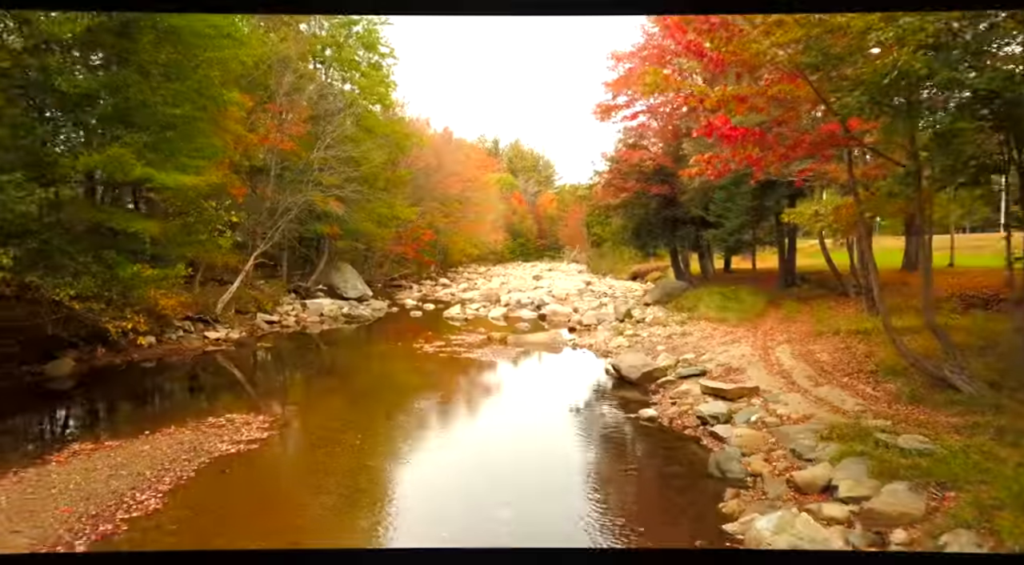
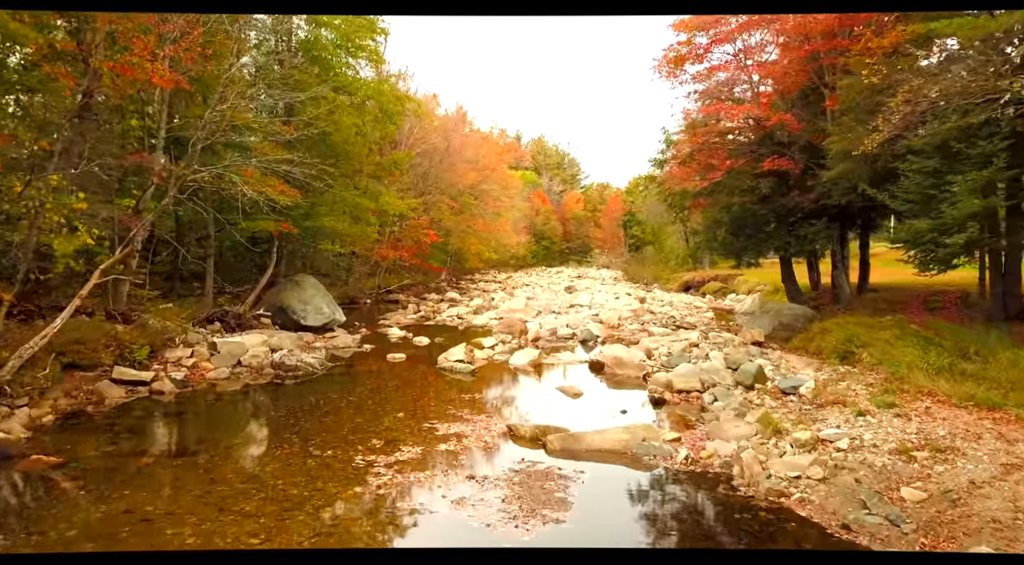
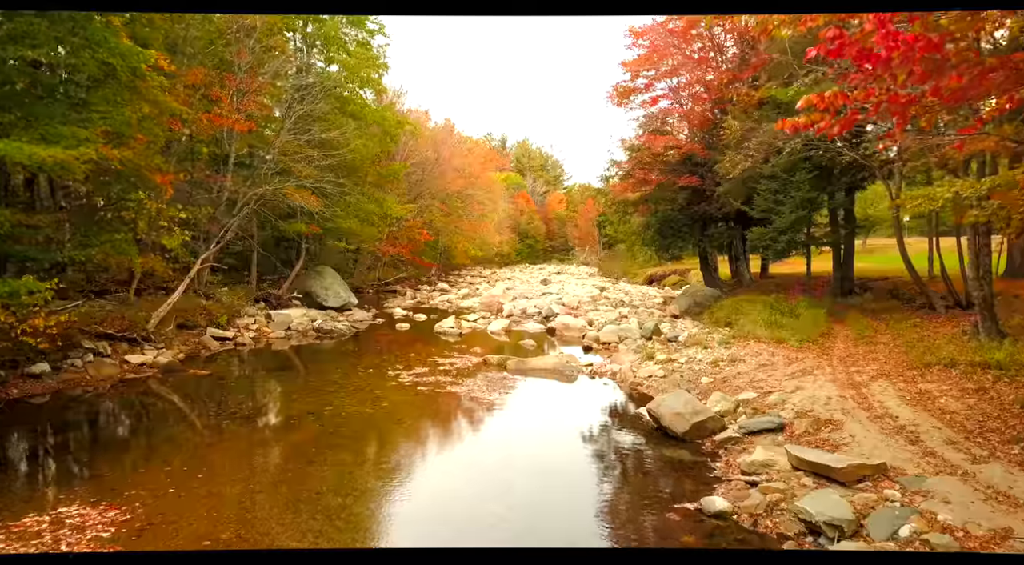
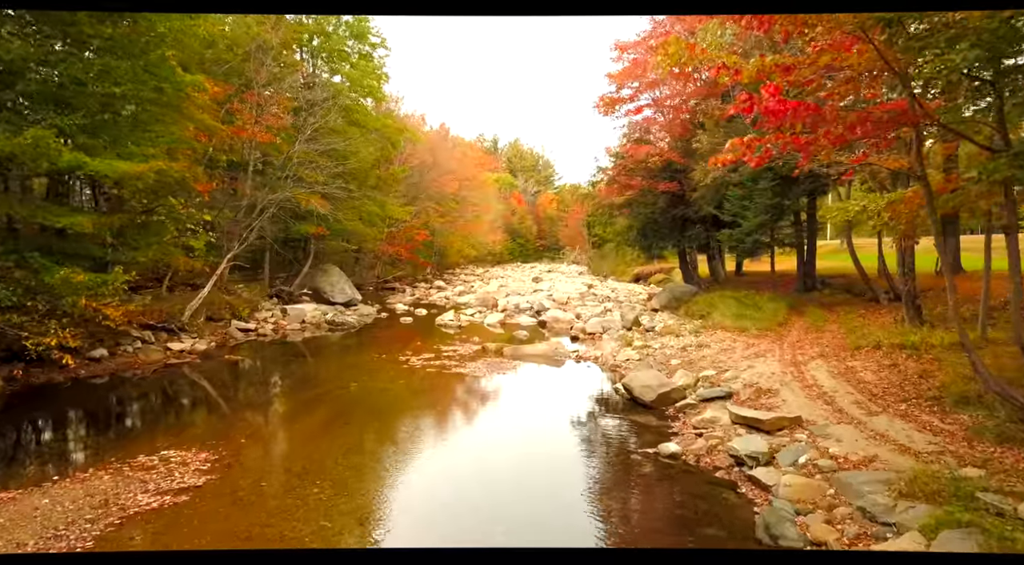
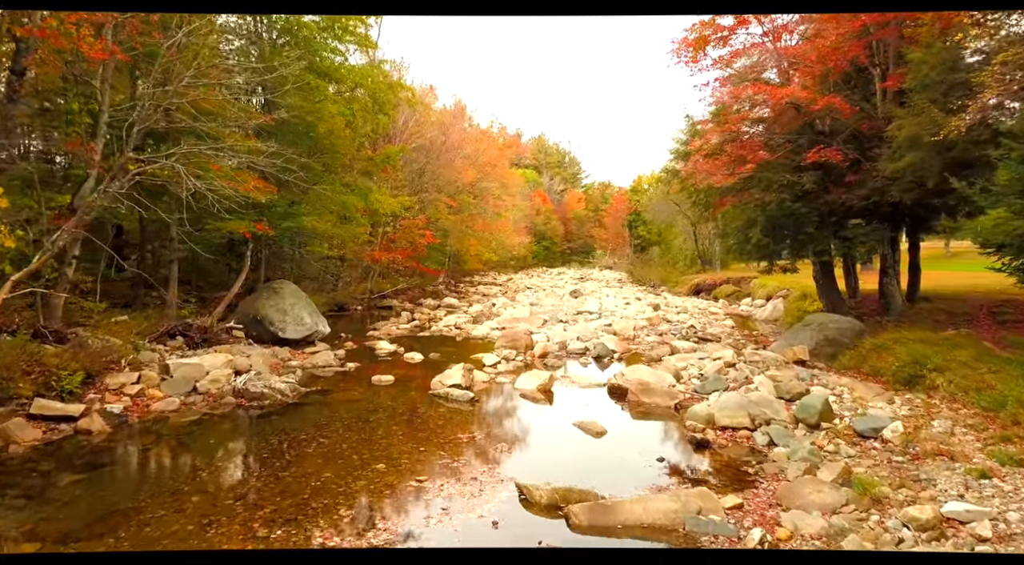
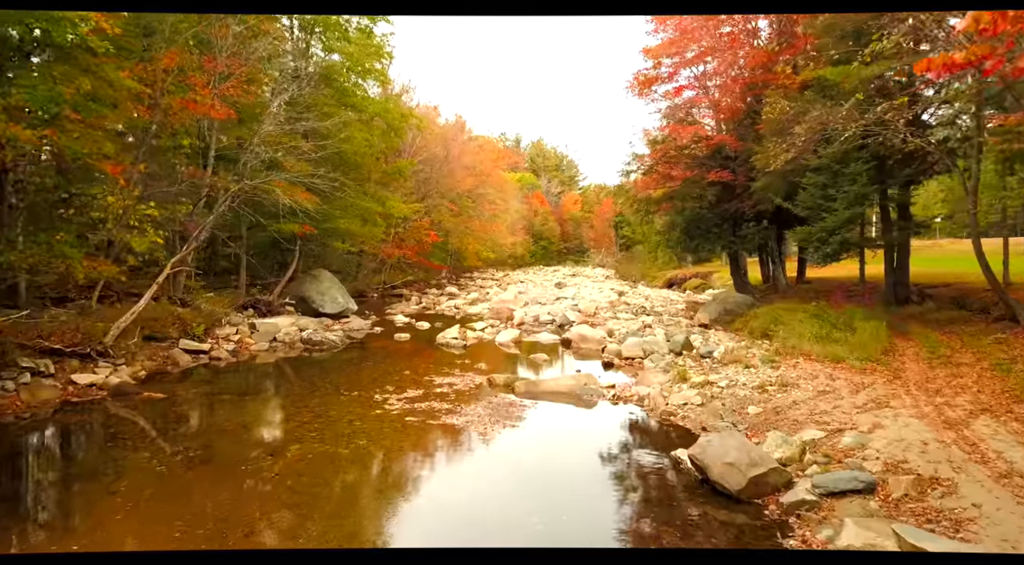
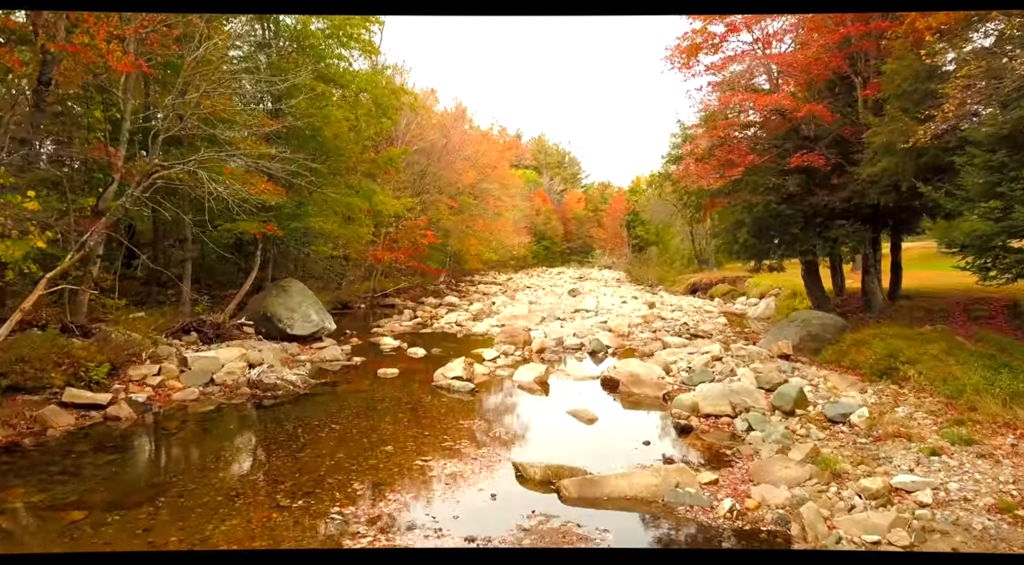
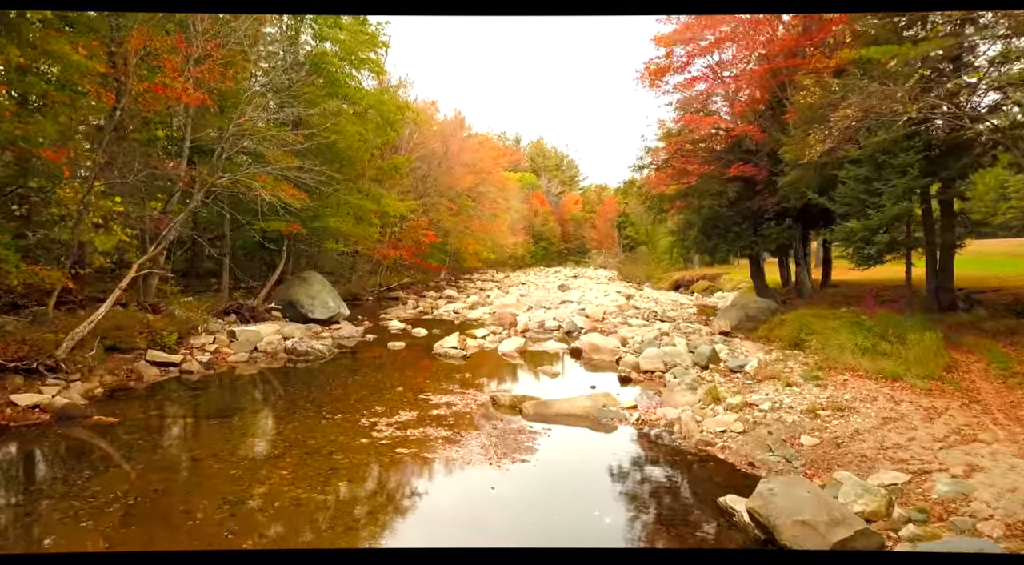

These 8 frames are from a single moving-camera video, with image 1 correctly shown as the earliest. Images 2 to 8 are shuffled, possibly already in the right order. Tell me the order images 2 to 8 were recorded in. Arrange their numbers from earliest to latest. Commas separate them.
4, 3, 6, 8, 2, 7, 5
